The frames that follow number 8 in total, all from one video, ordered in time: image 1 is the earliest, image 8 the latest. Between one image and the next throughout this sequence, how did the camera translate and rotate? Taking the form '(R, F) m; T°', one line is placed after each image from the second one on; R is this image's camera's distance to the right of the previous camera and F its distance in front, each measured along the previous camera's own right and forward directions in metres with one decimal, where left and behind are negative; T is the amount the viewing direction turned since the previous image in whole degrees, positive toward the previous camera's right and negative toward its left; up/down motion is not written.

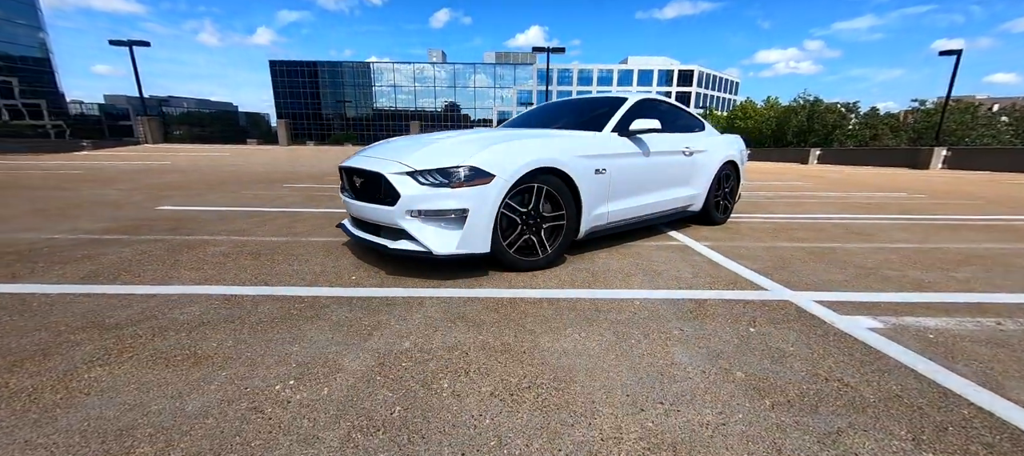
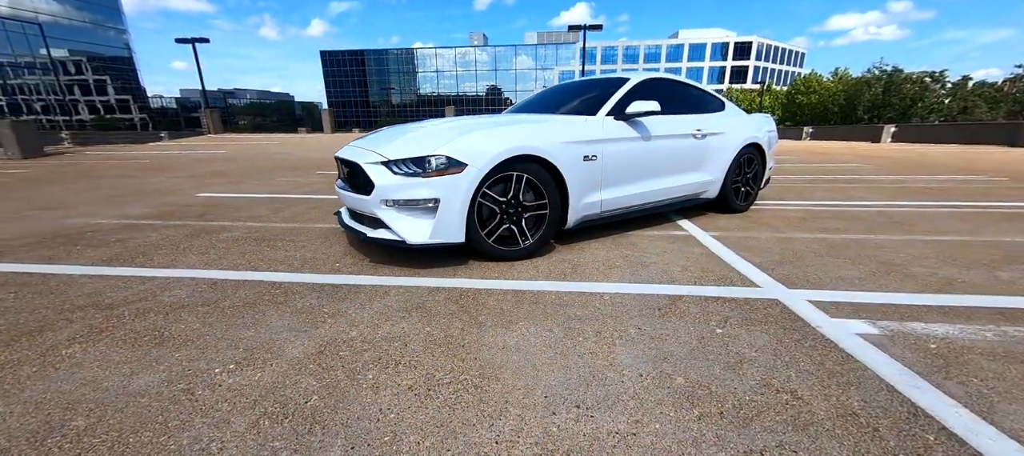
(+0.5, +0.1) m; -6°
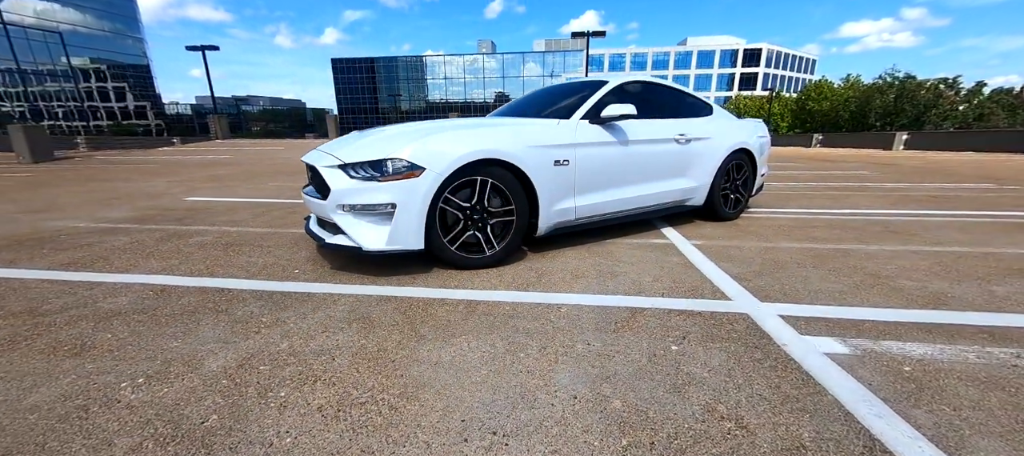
(+0.3, +0.1) m; -1°
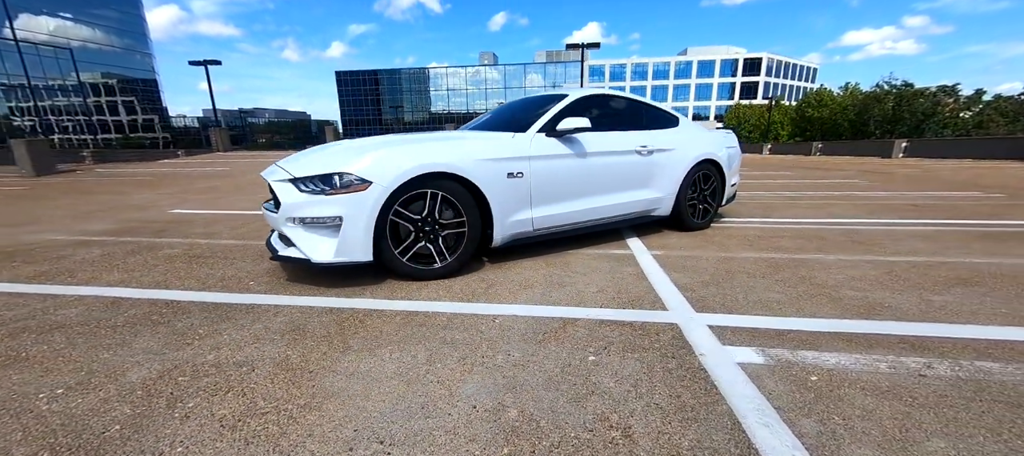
(+0.4, 0.0) m; -1°
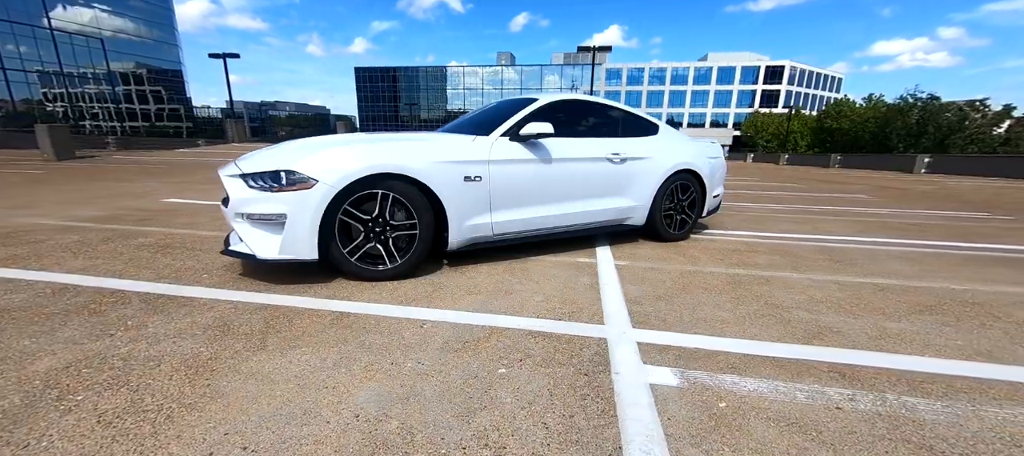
(+0.5, +0.1) m; -2°
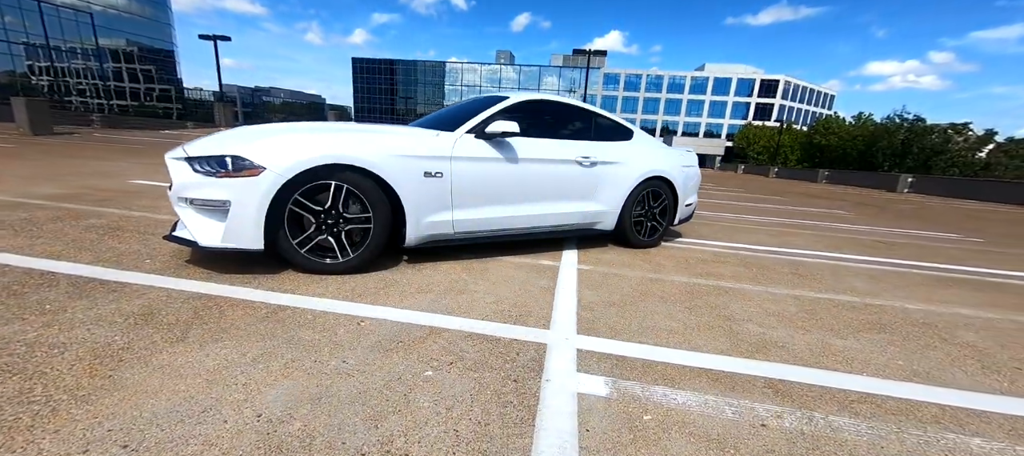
(+0.3, +0.1) m; +1°
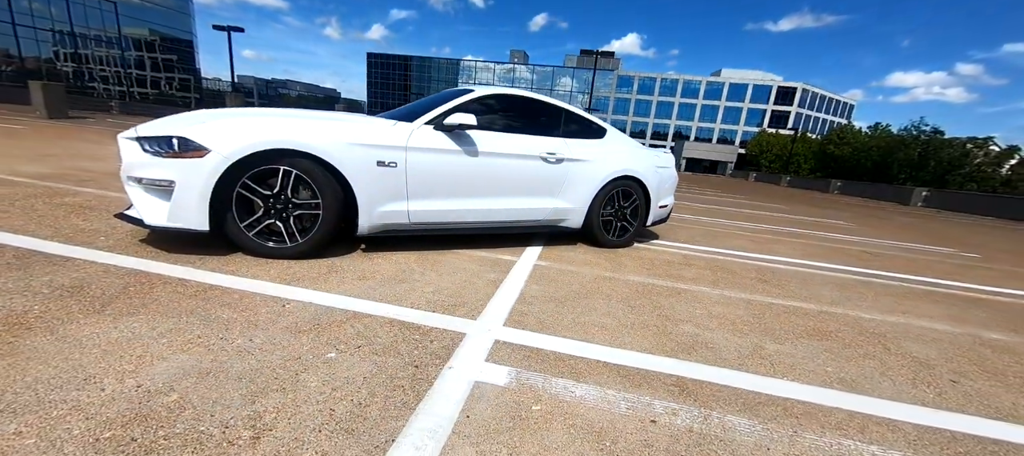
(+0.5, 0.0) m; -2°
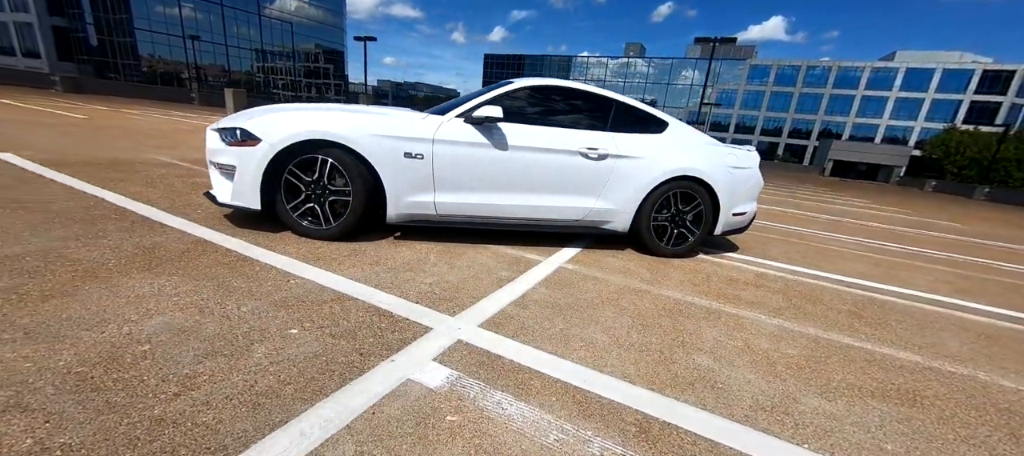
(+0.7, +0.2) m; -16°
